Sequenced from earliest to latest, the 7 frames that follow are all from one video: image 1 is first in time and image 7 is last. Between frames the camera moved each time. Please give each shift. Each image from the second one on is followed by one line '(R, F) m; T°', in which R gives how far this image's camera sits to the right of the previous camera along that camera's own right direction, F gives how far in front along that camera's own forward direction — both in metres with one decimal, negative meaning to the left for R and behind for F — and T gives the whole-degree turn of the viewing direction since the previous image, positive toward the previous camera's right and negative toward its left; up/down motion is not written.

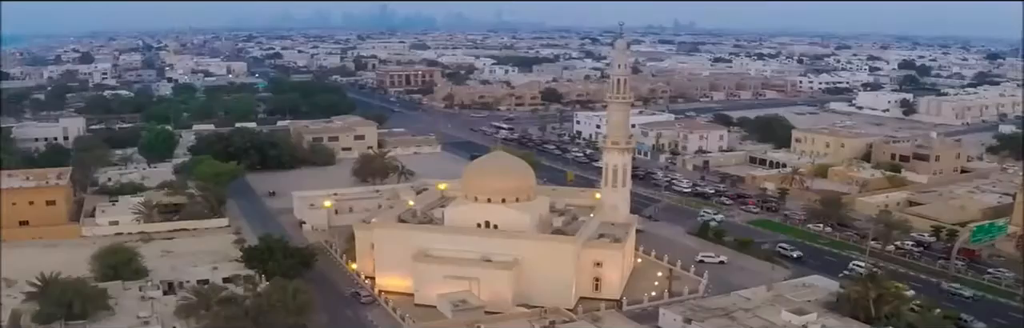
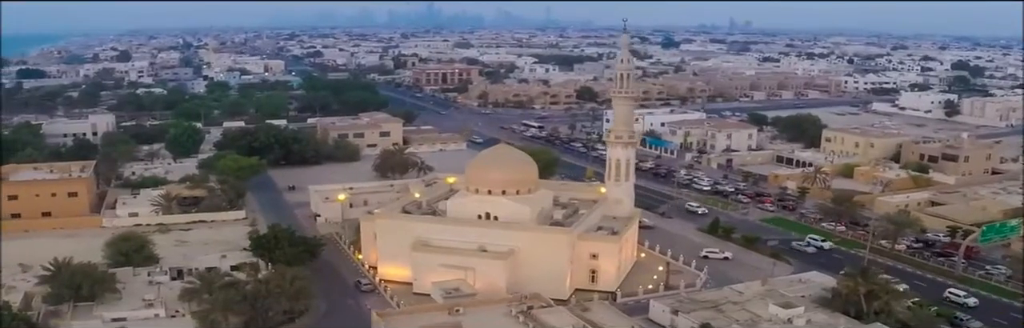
(+0.8, -0.3) m; -2°
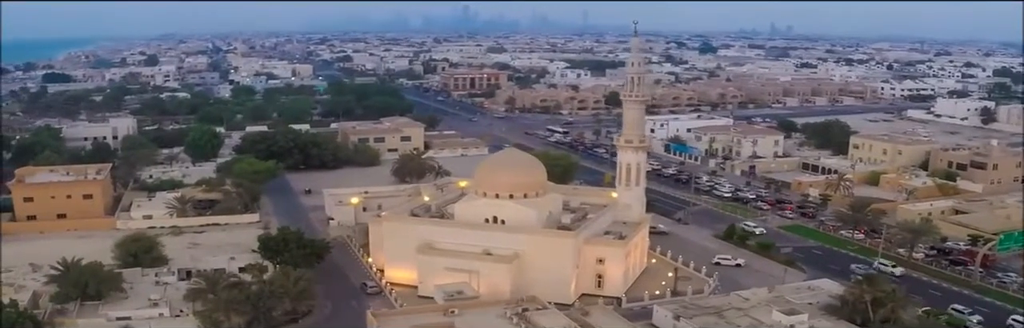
(+0.5, 0.0) m; -2°
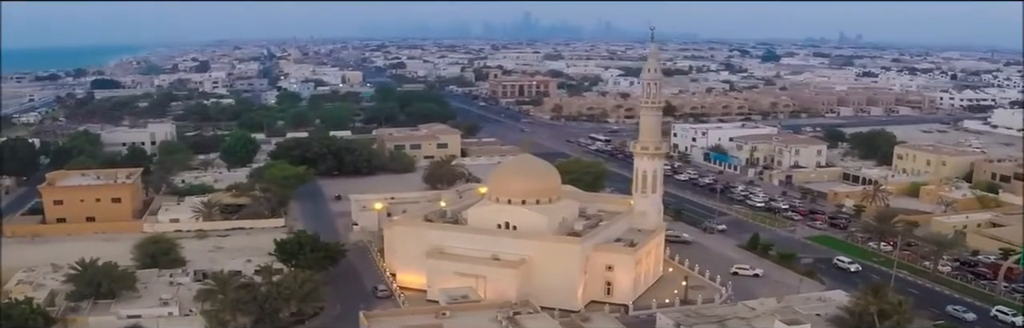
(+0.8, -0.1) m; -3°
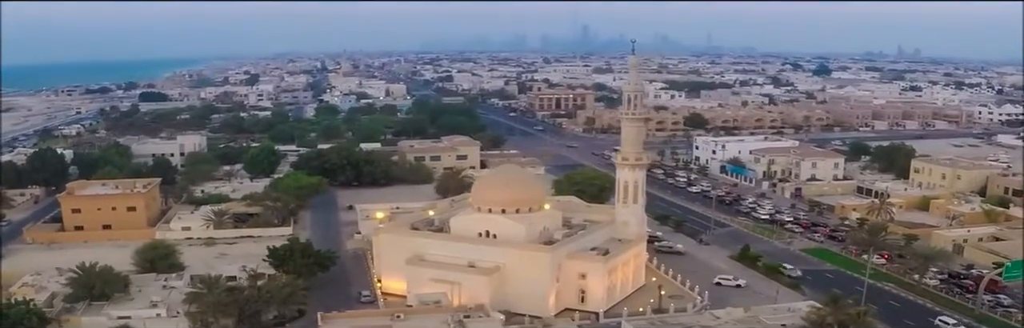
(+1.5, -0.6) m; -3°
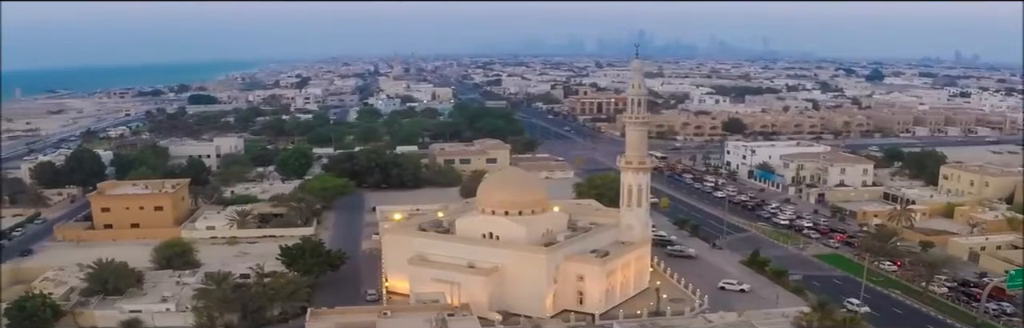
(+1.0, -0.4) m; -3°
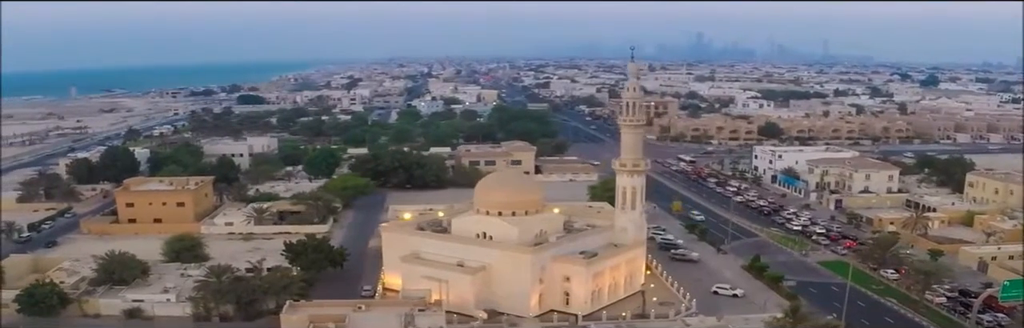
(+1.4, -0.5) m; -3°
